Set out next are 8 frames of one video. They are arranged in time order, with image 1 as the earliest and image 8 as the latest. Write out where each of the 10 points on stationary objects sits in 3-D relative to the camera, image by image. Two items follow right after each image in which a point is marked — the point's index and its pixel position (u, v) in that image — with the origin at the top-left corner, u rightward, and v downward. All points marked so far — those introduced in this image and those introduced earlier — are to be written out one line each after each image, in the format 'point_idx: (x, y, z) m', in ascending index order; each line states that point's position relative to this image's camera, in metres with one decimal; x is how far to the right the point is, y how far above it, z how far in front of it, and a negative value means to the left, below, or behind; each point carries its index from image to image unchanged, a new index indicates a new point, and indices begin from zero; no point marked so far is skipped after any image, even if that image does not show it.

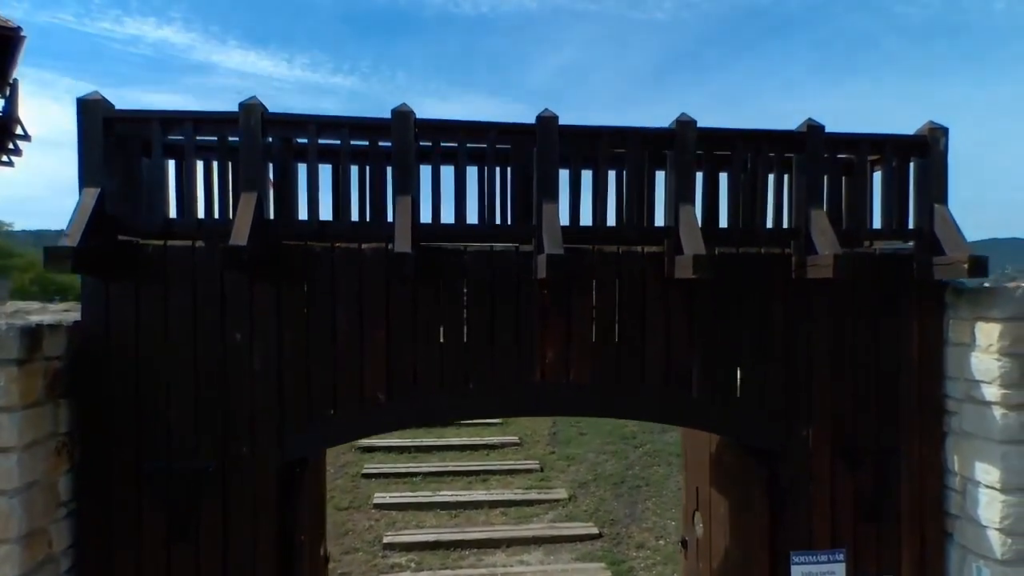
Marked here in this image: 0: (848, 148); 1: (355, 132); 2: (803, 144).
0: (+1.5, +0.6, +3.6) m
1: (-0.6, +0.6, +3.3) m
2: (+1.3, +0.6, +3.5) m
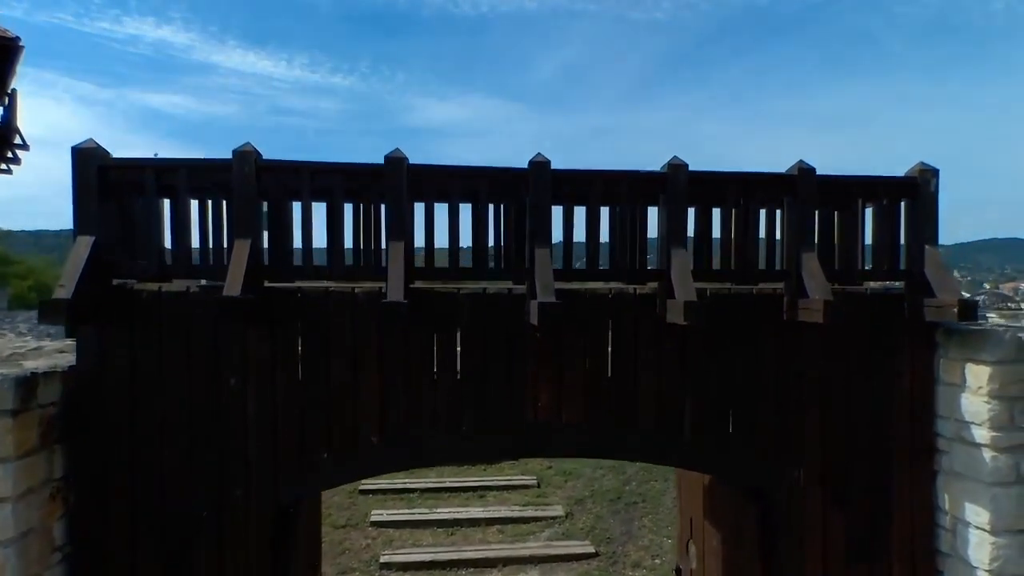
0: (+1.5, +0.5, +3.6) m
1: (-0.7, +0.5, +3.3) m
2: (+1.3, +0.5, +3.5) m
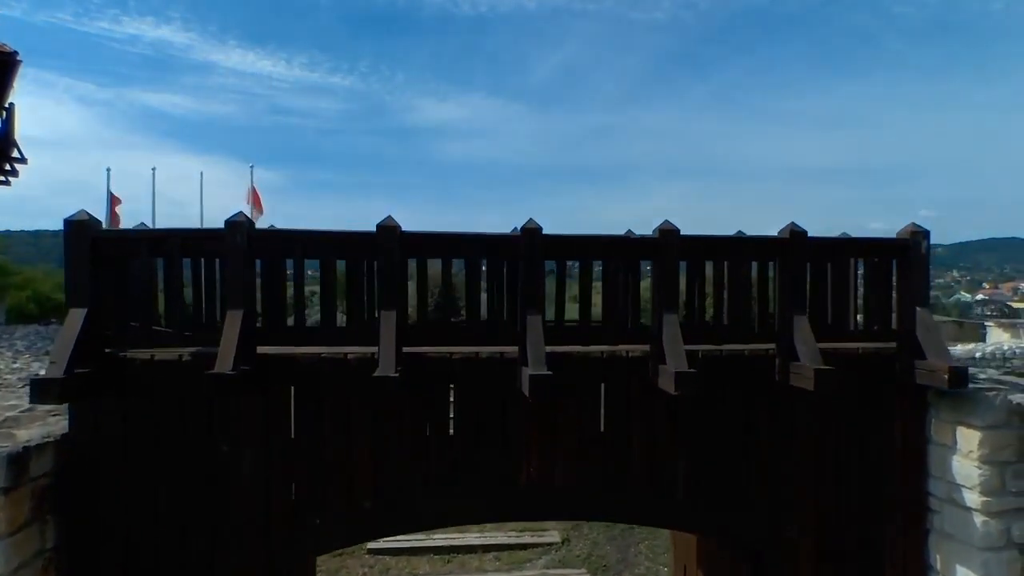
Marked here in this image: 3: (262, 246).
0: (+1.5, +0.2, +3.6) m
1: (-0.7, +0.2, +3.3) m
2: (+1.2, +0.2, +3.5) m
3: (-1.0, +0.2, +3.3) m
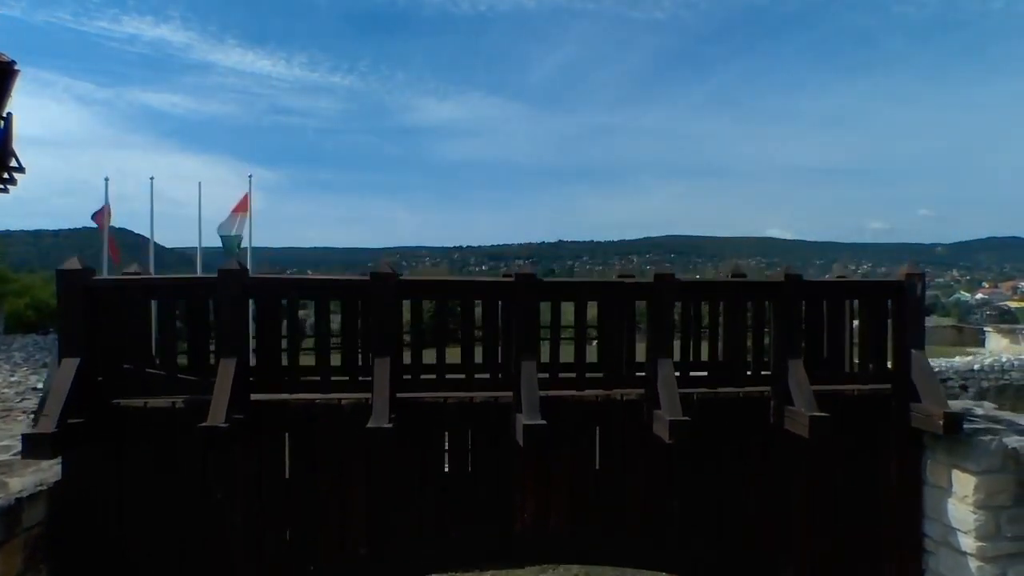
0: (+1.4, 0.0, +3.6) m
1: (-0.7, 0.0, +3.3) m
2: (+1.2, 0.0, +3.5) m
3: (-1.1, 0.0, +3.3) m
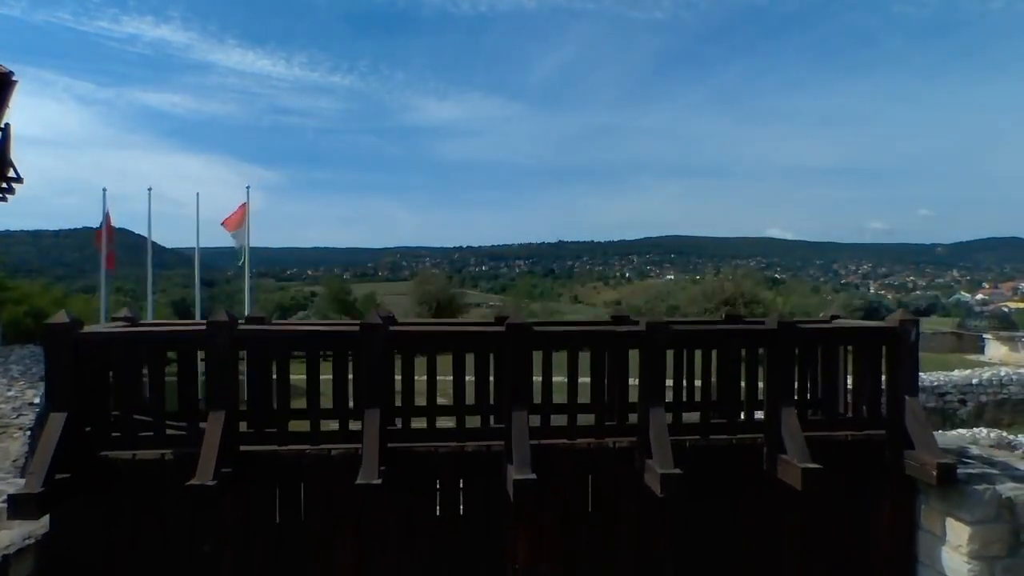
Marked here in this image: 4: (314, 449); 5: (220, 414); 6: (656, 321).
0: (+1.4, -0.2, +3.6) m
1: (-0.8, -0.2, +3.3) m
2: (+1.2, -0.2, +3.5) m
3: (-1.1, -0.2, +3.2) m
4: (-0.8, -0.7, +3.3) m
5: (-1.2, -0.5, +3.2) m
6: (+0.6, -0.1, +3.4) m
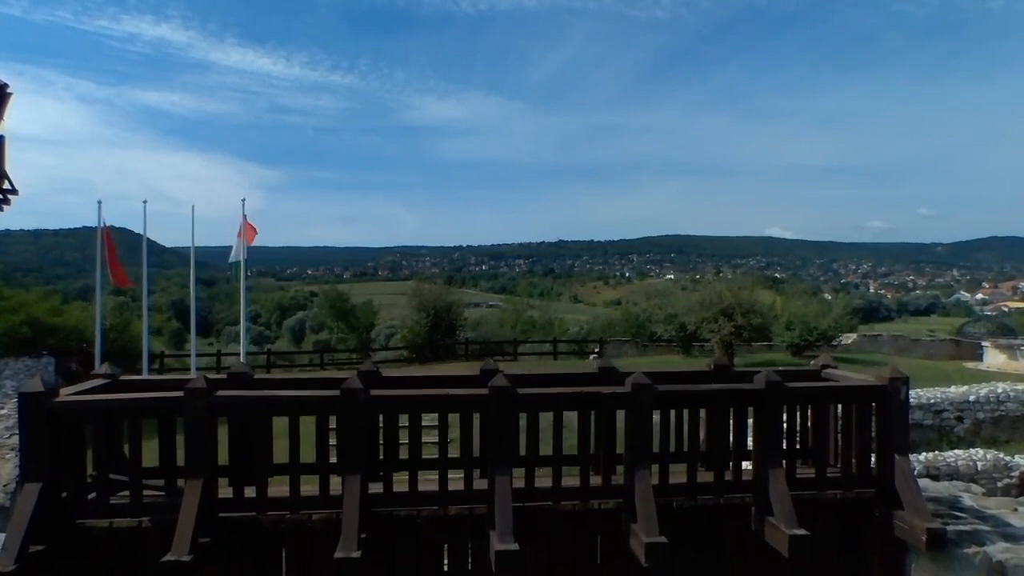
0: (+1.3, -0.5, +3.5) m
1: (-0.8, -0.5, +3.3) m
2: (+1.1, -0.5, +3.5) m
3: (-1.2, -0.5, +3.2) m
4: (-0.9, -0.9, +3.3) m
5: (-1.2, -0.8, +3.1) m
6: (+0.5, -0.4, +3.4) m
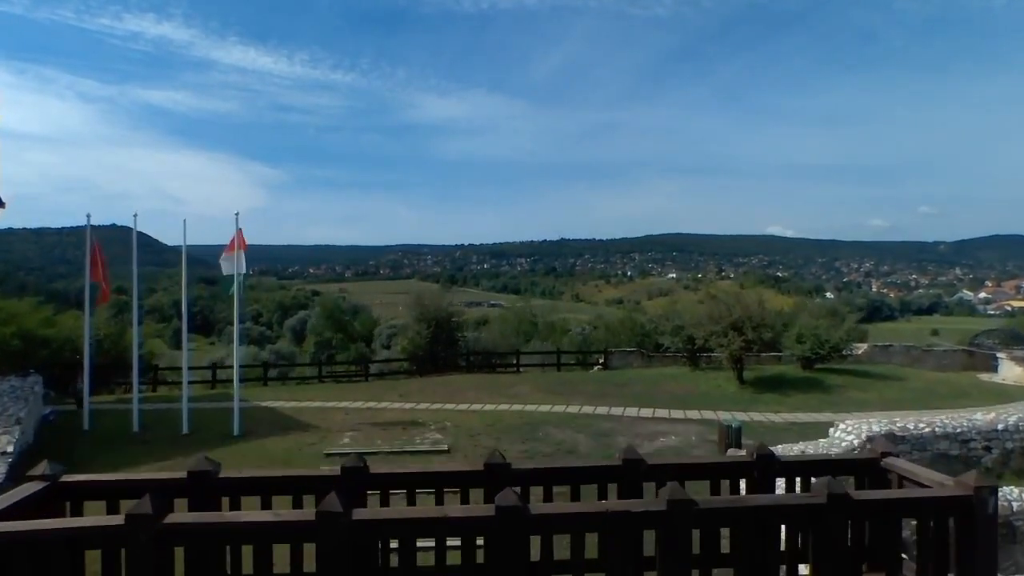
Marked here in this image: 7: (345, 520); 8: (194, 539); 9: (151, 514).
0: (+1.4, -0.8, +2.9) m
1: (-0.8, -0.8, +2.7) m
2: (+1.1, -0.8, +2.9) m
3: (-1.1, -0.8, +2.6) m
4: (-0.9, -1.3, +2.7) m
5: (-1.2, -1.1, +2.5) m
6: (+0.6, -0.7, +2.8) m
7: (-0.6, -0.8, +2.6) m
8: (-1.1, -0.8, +2.7) m
9: (-1.2, -0.7, +2.6) m
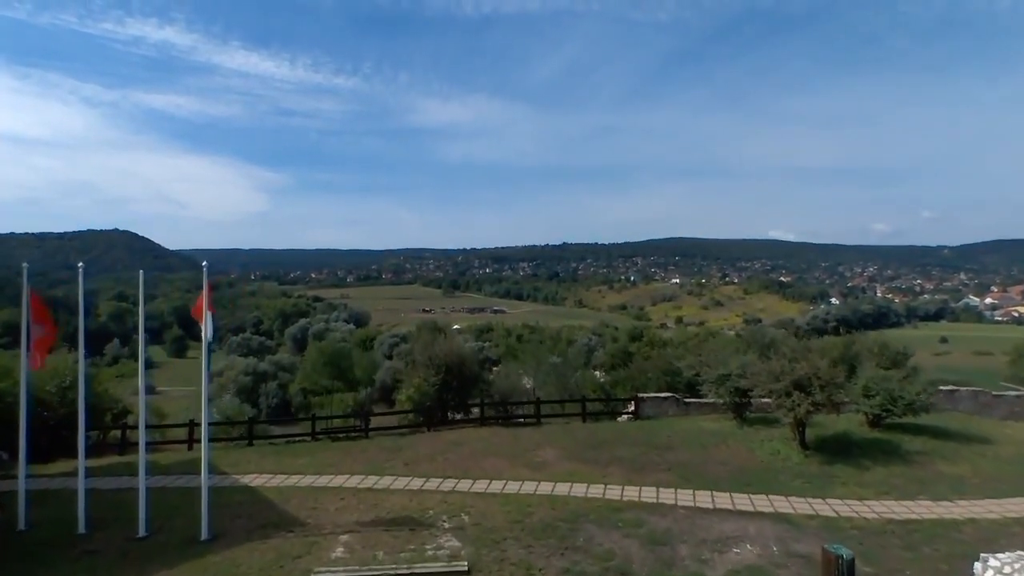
0: (+2.2, -1.9, +0.5) m
1: (0.0, -1.9, +0.3) m
2: (+1.9, -1.9, +0.5) m
3: (-0.4, -1.9, +0.2) m
4: (-0.1, -2.4, +0.3) m
5: (-0.4, -2.2, +0.1) m
6: (+1.4, -1.8, +0.4) m
7: (+0.2, -1.9, +0.2) m
8: (-0.3, -1.9, +0.3) m
9: (-0.4, -1.8, +0.2) m
